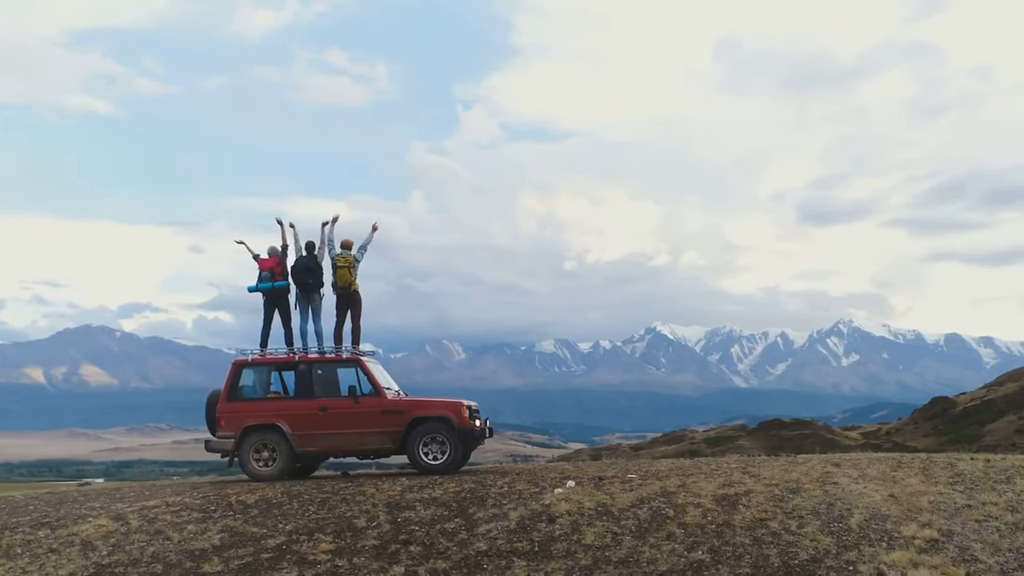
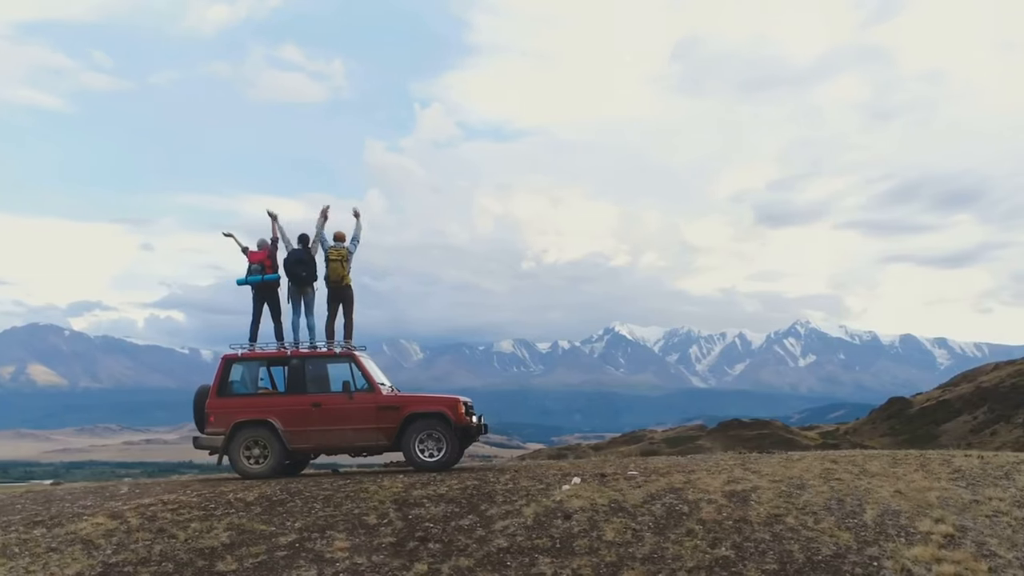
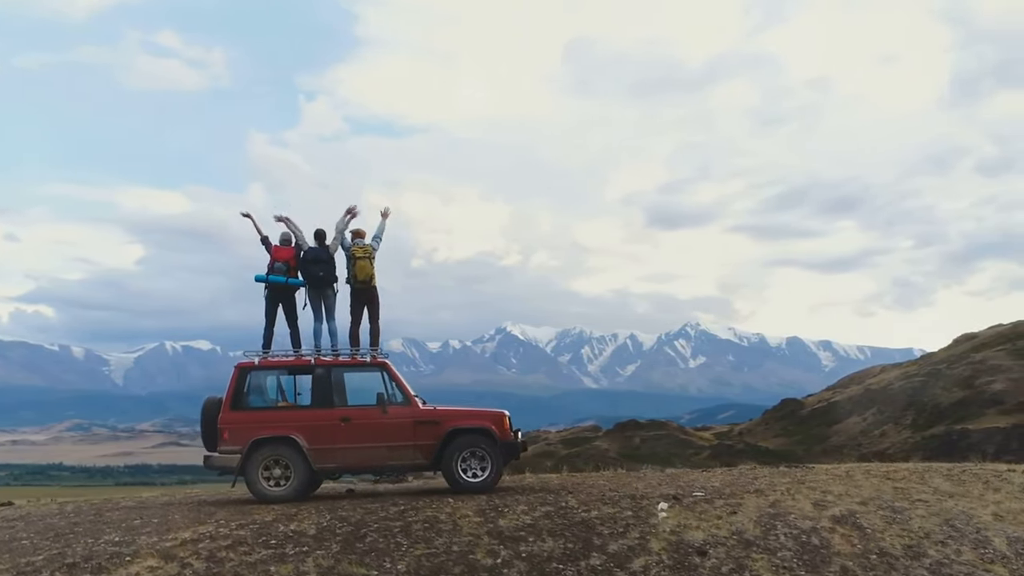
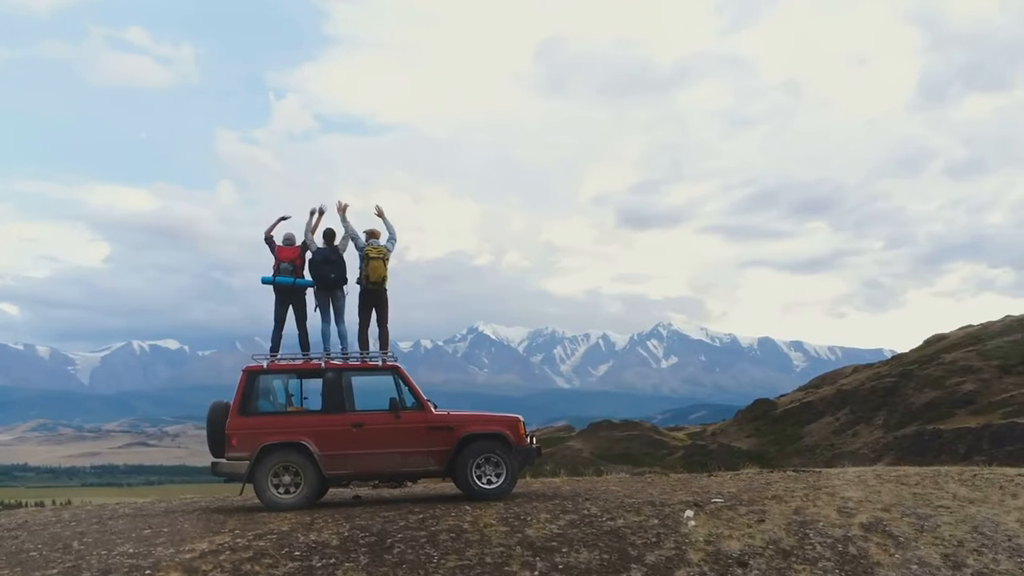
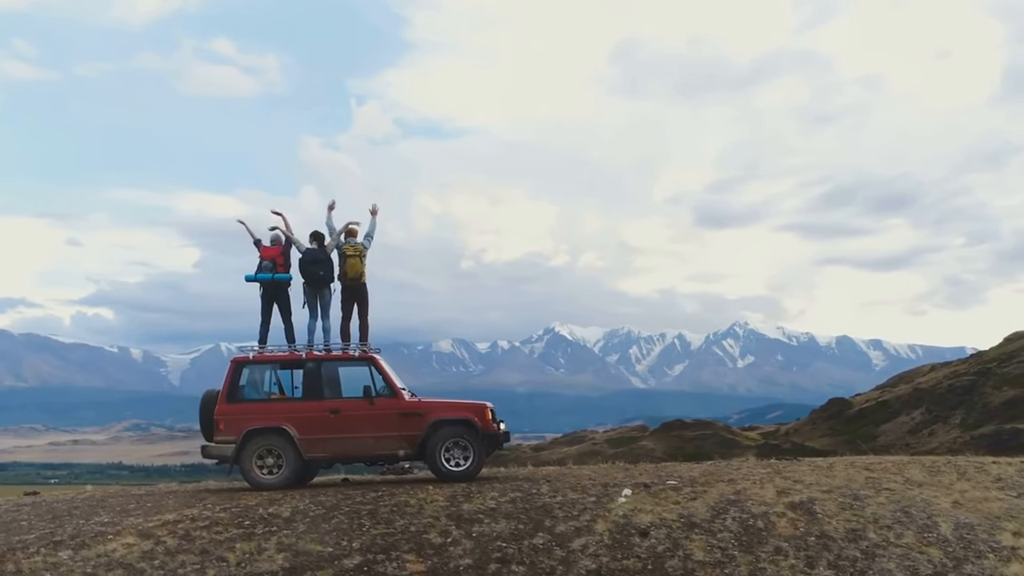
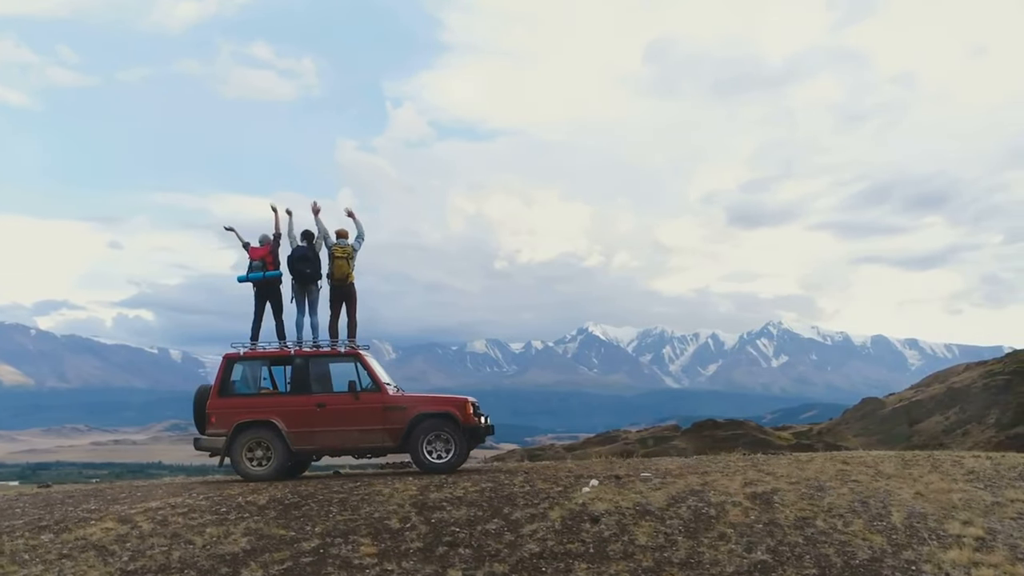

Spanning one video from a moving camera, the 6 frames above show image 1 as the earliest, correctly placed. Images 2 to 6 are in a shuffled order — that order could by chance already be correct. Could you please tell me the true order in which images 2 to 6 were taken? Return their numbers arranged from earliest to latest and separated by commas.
2, 6, 5, 3, 4
